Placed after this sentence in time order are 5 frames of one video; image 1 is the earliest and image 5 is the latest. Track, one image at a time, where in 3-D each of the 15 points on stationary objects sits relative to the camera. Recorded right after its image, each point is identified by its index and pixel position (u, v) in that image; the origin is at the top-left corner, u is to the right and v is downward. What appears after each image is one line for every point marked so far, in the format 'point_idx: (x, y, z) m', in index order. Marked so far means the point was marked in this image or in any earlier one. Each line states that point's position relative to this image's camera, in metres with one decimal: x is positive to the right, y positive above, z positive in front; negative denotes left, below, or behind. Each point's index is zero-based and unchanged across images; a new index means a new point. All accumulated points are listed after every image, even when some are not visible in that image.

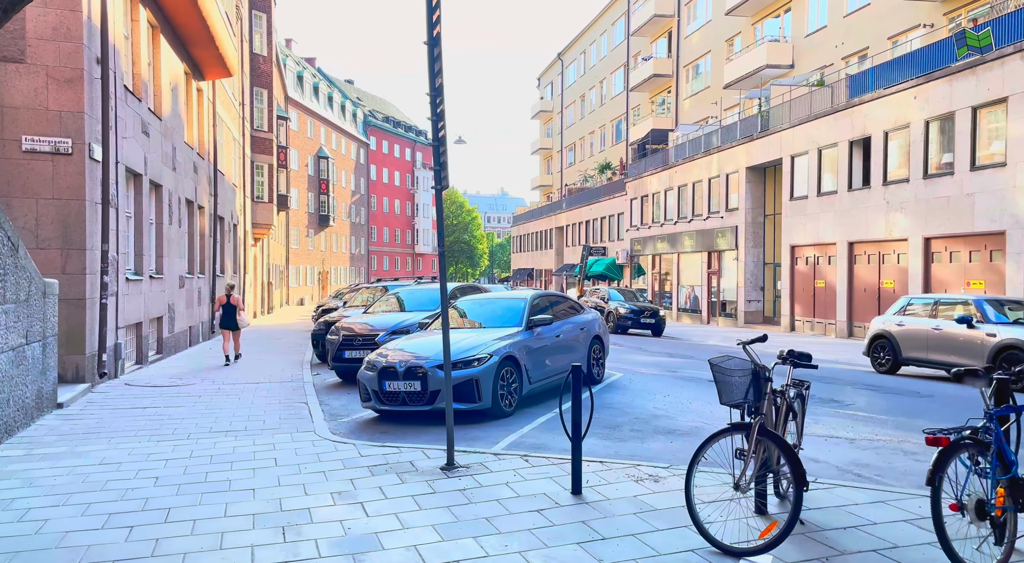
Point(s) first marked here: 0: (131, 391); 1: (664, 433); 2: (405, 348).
0: (-5.4, -1.6, +11.2) m
1: (+1.4, -1.4, +7.1) m
2: (-1.2, -0.7, +8.7) m
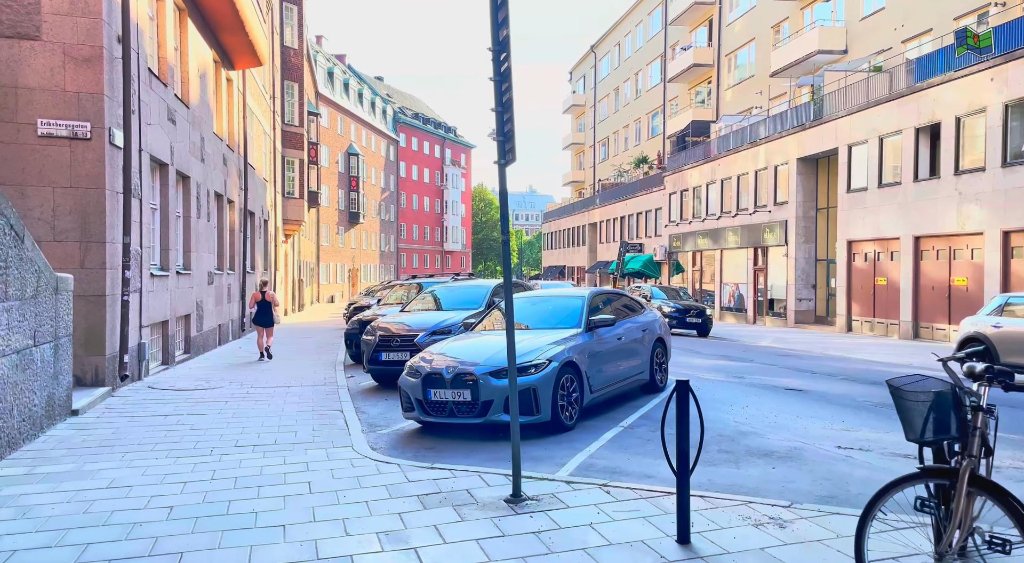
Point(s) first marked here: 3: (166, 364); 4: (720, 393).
0: (-4.7, -1.5, +10.4) m
1: (+1.9, -1.3, +6.0) m
2: (-0.6, -0.7, +7.8) m
3: (-6.1, -1.5, +13.8) m
4: (+2.5, -1.3, +9.4) m
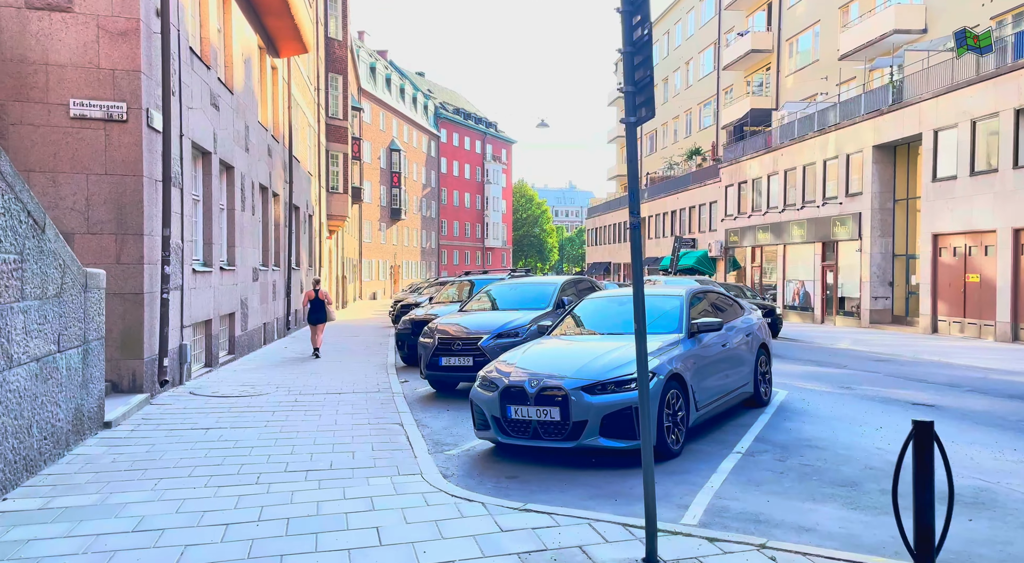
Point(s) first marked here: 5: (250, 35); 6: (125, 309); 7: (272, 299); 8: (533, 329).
0: (-3.8, -1.5, +9.5) m
1: (+2.6, -1.3, +4.7) m
2: (+0.2, -0.7, +6.7) m
3: (-5.0, -1.4, +12.9) m
4: (+3.3, -1.3, +8.1) m
5: (-5.5, +5.2, +16.6) m
6: (-4.7, -0.3, +9.5) m
7: (-5.8, -0.4, +19.0) m
8: (+0.3, -0.6, +10.1) m
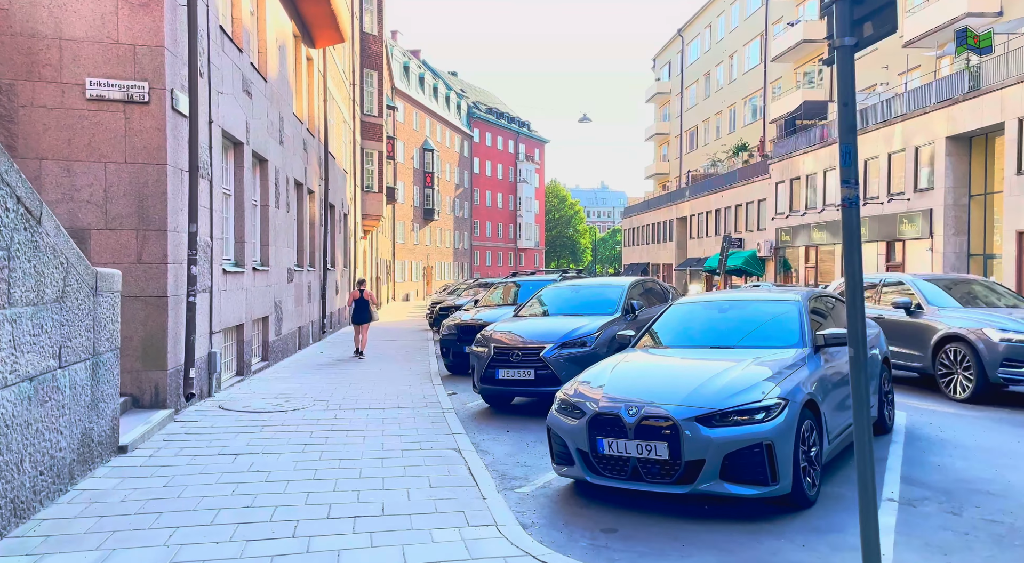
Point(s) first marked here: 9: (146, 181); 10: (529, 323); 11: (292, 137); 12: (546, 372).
0: (-3.1, -1.5, +8.5) m
1: (+3.1, -1.3, +3.4) m
2: (+0.8, -0.7, +5.4) m
3: (-4.1, -1.4, +11.9) m
4: (+4.0, -1.3, +6.8) m
5: (-4.5, +5.2, +15.6) m
6: (-3.9, -0.4, +8.5) m
7: (-4.7, -0.4, +18.0) m
8: (+1.0, -0.6, +8.9) m
9: (-3.9, +1.1, +8.4) m
10: (+0.2, -0.5, +9.8) m
11: (-4.5, +3.0, +16.1) m
12: (+0.4, -1.0, +8.6) m
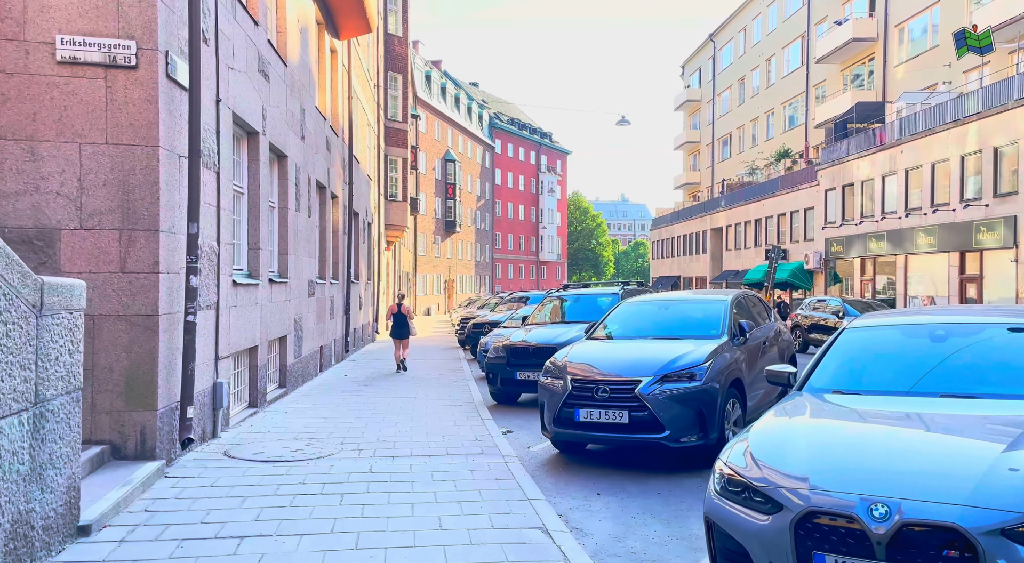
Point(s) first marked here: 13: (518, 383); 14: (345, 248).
0: (-2.4, -1.6, +6.6) m
1: (+3.8, -1.4, +1.4) m
2: (+1.5, -0.8, +3.5) m
3: (-3.3, -1.6, +10.0) m
4: (+4.7, -1.4, +4.7) m
5: (-3.6, +4.9, +13.9) m
6: (-3.2, -0.5, +6.6) m
7: (-3.7, -0.7, +16.1) m
8: (+1.8, -0.8, +6.9) m
9: (-3.2, +1.0, +6.6) m
10: (+1.0, -0.7, +7.9) m
11: (-3.6, +2.7, +14.3) m
12: (+1.1, -1.1, +6.7) m
13: (+0.1, -1.4, +11.2) m
14: (-4.0, +0.8, +18.5) m
